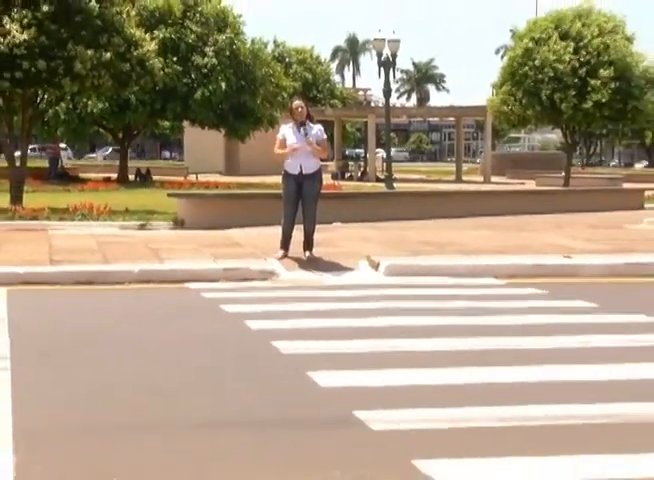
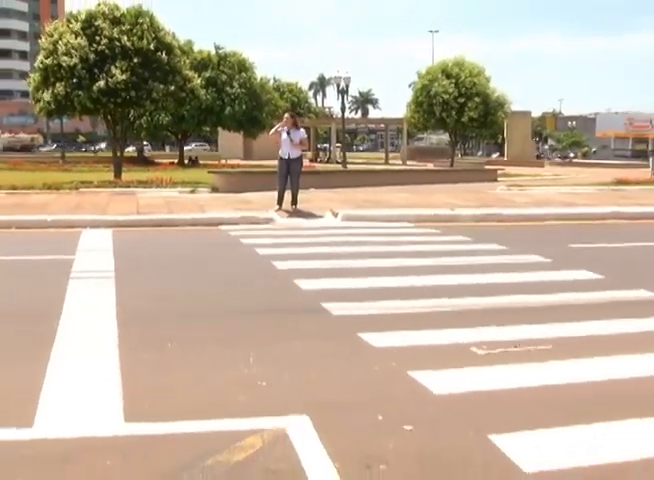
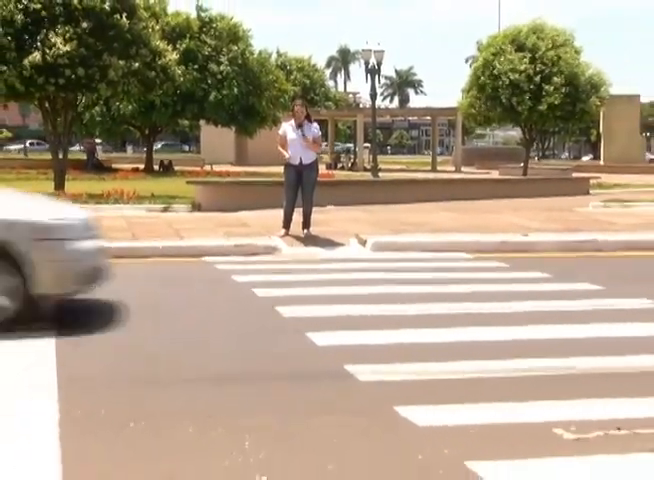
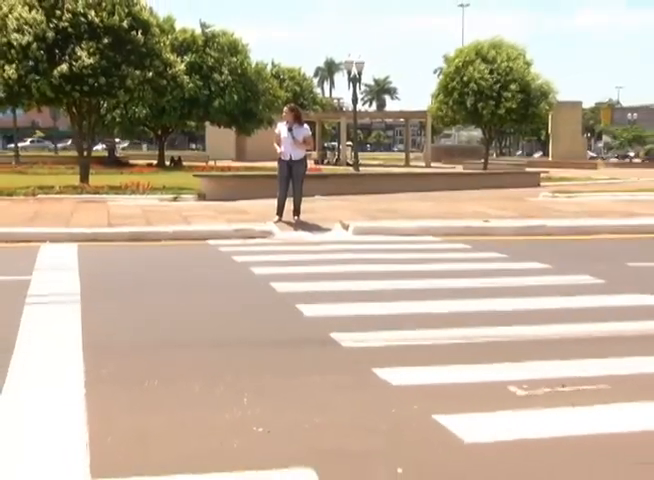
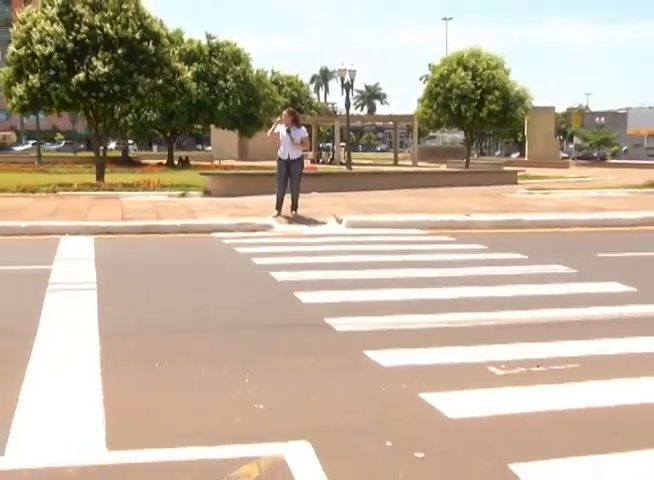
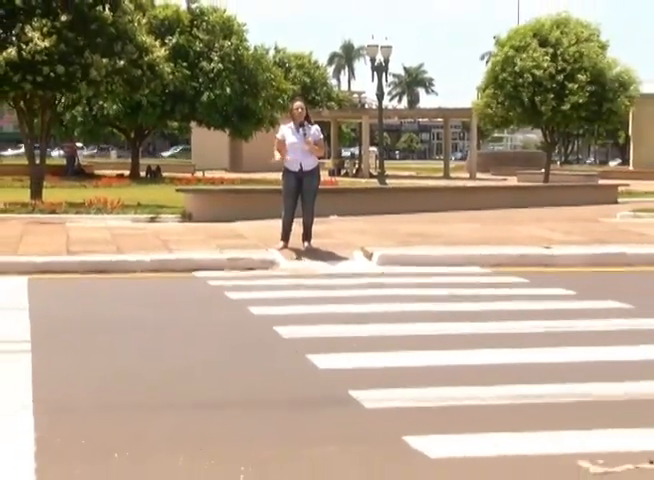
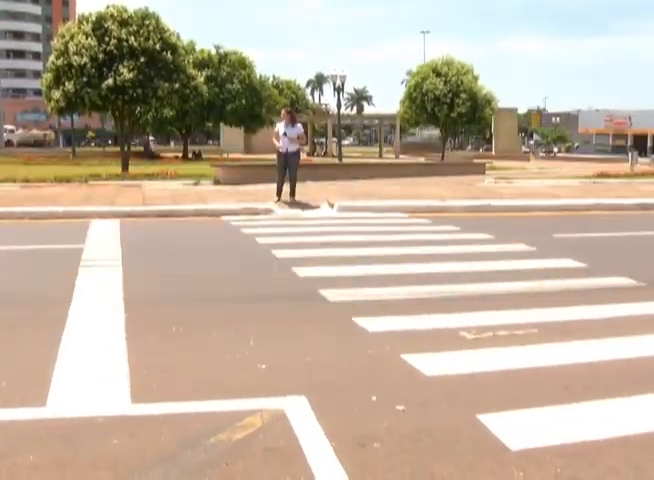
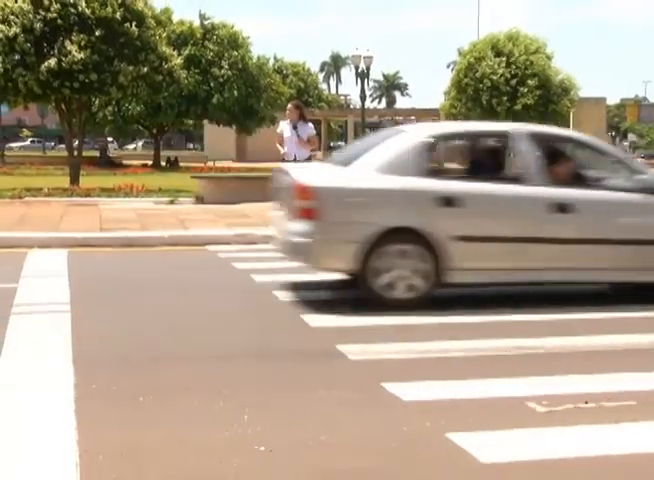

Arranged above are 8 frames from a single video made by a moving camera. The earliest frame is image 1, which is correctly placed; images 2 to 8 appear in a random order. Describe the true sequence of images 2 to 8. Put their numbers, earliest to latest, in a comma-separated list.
6, 3, 8, 4, 5, 2, 7
